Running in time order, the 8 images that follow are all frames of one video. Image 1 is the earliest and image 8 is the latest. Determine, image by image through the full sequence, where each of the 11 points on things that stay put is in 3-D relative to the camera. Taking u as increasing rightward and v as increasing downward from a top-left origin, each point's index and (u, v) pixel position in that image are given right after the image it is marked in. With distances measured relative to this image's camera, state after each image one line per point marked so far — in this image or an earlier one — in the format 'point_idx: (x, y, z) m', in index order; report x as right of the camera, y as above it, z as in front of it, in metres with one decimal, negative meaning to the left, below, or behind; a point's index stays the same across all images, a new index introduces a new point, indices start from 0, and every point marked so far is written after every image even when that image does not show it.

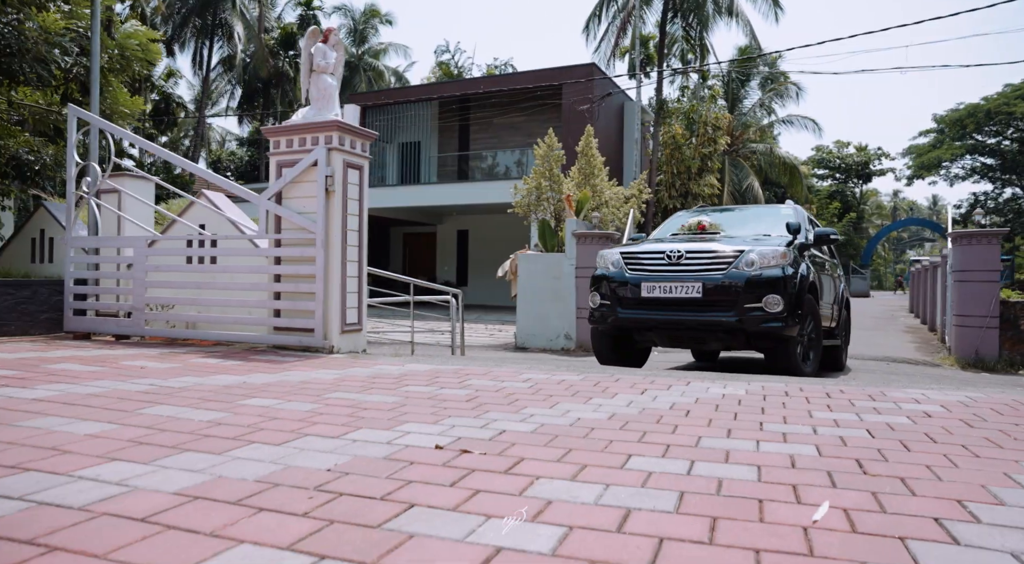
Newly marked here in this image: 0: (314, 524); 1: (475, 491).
0: (-0.6, -0.7, +2.2) m
1: (-0.1, -0.7, +2.5) m
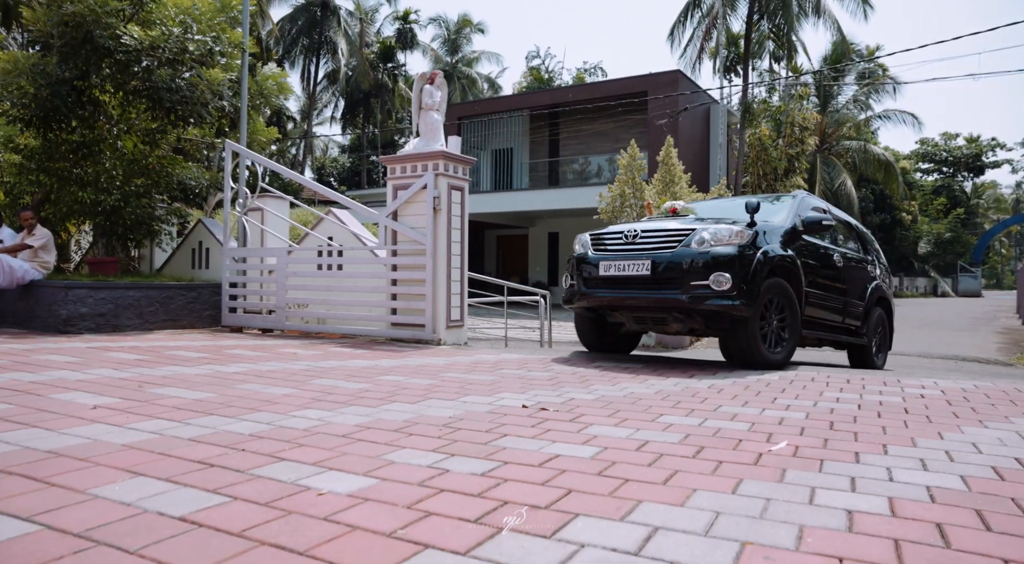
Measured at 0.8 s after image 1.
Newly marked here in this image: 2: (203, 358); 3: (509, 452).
0: (-0.3, -0.8, +3.6) m
1: (+0.2, -0.8, +3.8) m
2: (-3.2, -0.8, +7.2) m
3: (0.0, -0.8, +3.3) m
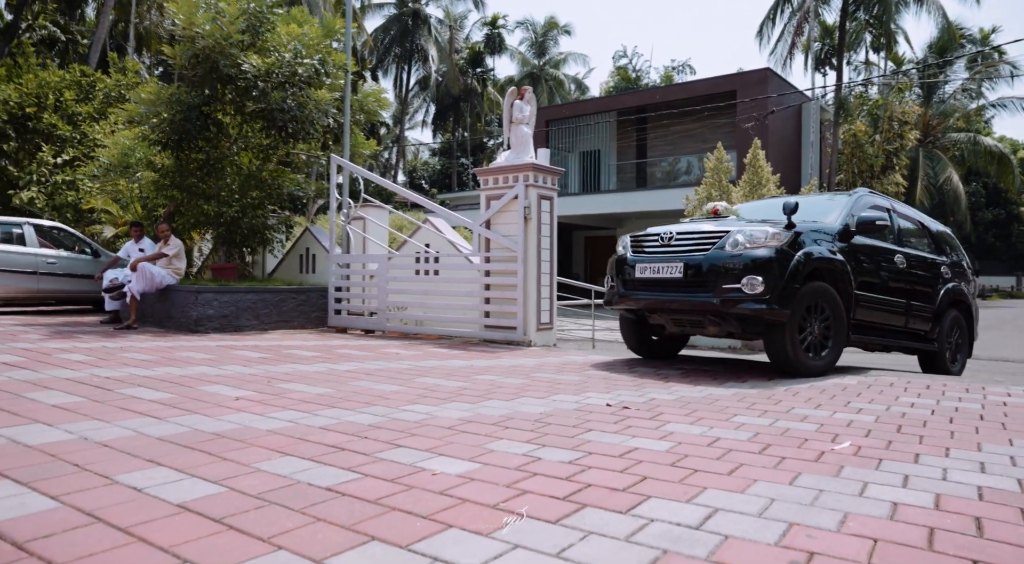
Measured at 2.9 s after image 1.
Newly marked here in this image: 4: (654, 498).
0: (+0.1, -0.9, +4.0) m
1: (+0.7, -0.9, +4.2) m
2: (-2.2, -0.8, +8.0) m
3: (+0.4, -0.9, +3.8) m
4: (+0.6, -0.9, +2.8) m
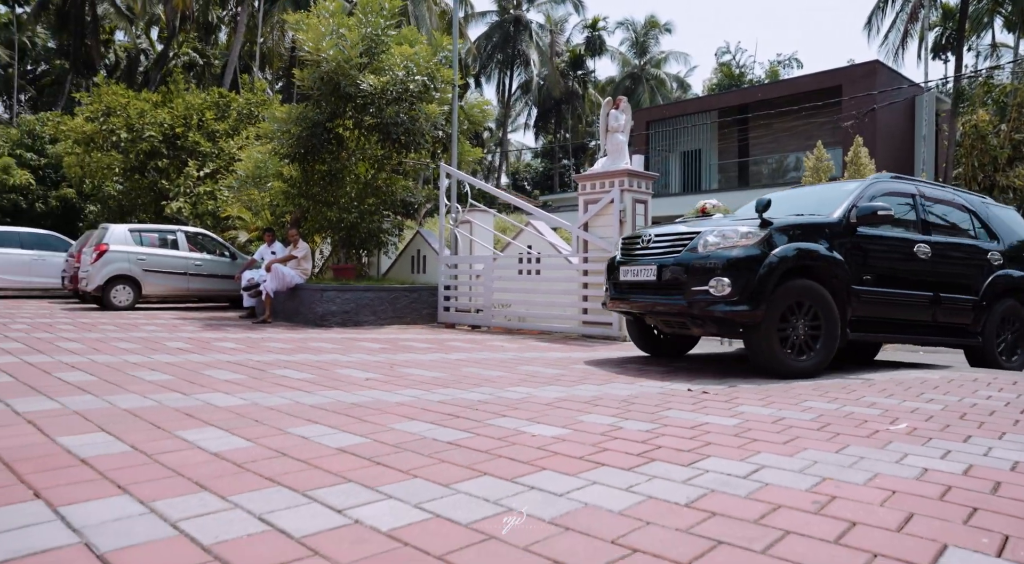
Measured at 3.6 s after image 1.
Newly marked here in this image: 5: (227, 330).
0: (+0.7, -0.8, +4.7) m
1: (+1.3, -0.8, +4.8) m
2: (-1.1, -0.8, +8.9) m
3: (+1.0, -0.8, +4.3) m
4: (+1.0, -0.8, +3.4) m
5: (-4.6, -0.8, +11.3) m
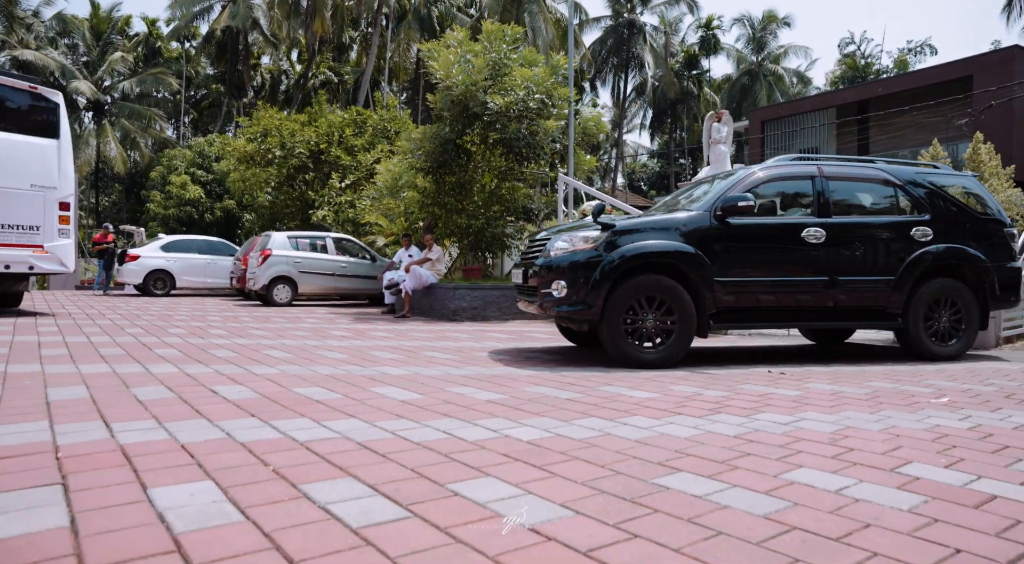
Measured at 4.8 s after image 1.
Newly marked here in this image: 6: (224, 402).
0: (+1.6, -0.8, +5.7) m
1: (+2.2, -0.8, +5.7) m
2: (+0.5, -0.8, +10.2) m
3: (+1.8, -0.8, +5.4) m
4: (+1.6, -0.8, +4.4) m
5: (-2.6, -0.8, +13.1) m
6: (-1.9, -0.8, +4.6) m
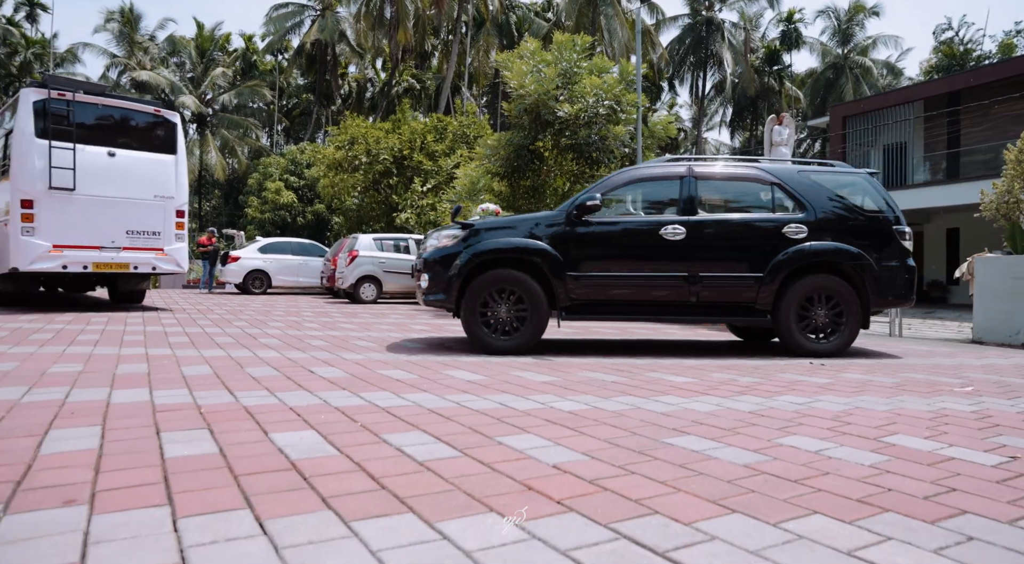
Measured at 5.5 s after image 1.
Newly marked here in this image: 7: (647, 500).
0: (+2.1, -0.8, +6.2) m
1: (+2.7, -0.8, +6.2) m
2: (+1.5, -0.8, +10.8) m
3: (+2.2, -0.8, +5.9) m
4: (+1.9, -0.8, +4.9) m
5: (-1.2, -0.7, +14.0) m
6: (-1.5, -0.8, +5.5) m
7: (+0.5, -0.8, +2.6) m
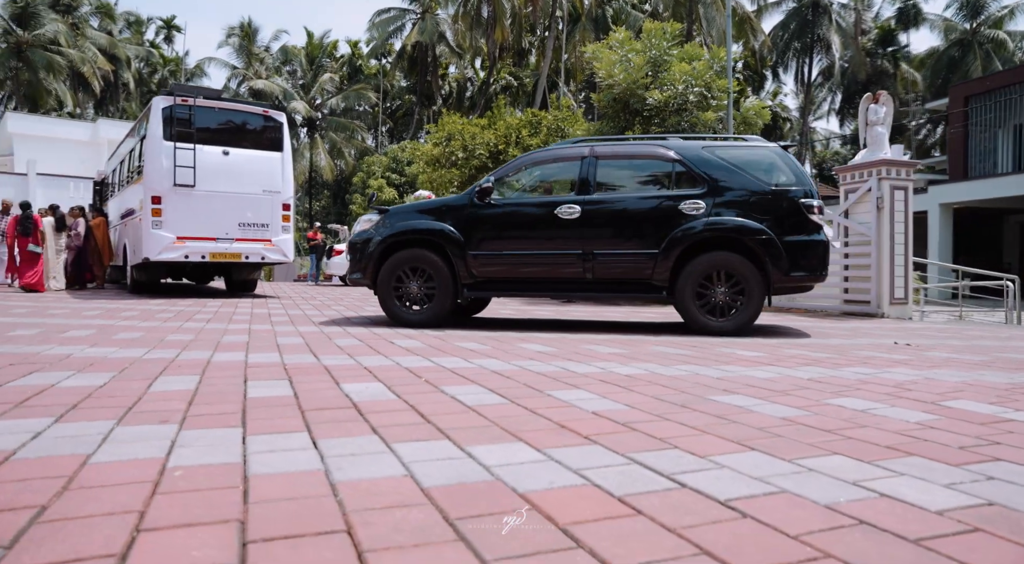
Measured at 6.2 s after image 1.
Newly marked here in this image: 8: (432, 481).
0: (+2.7, -0.6, +6.1) m
1: (+3.3, -0.6, +5.9) m
2: (+2.8, -0.6, +10.7) m
3: (+2.8, -0.6, +5.7) m
4: (+2.4, -0.6, +4.8) m
5: (+0.6, -0.5, +14.3) m
6: (-0.9, -0.6, +5.9) m
7: (+0.6, -0.6, +2.7) m
8: (-0.2, -0.6, +2.1) m
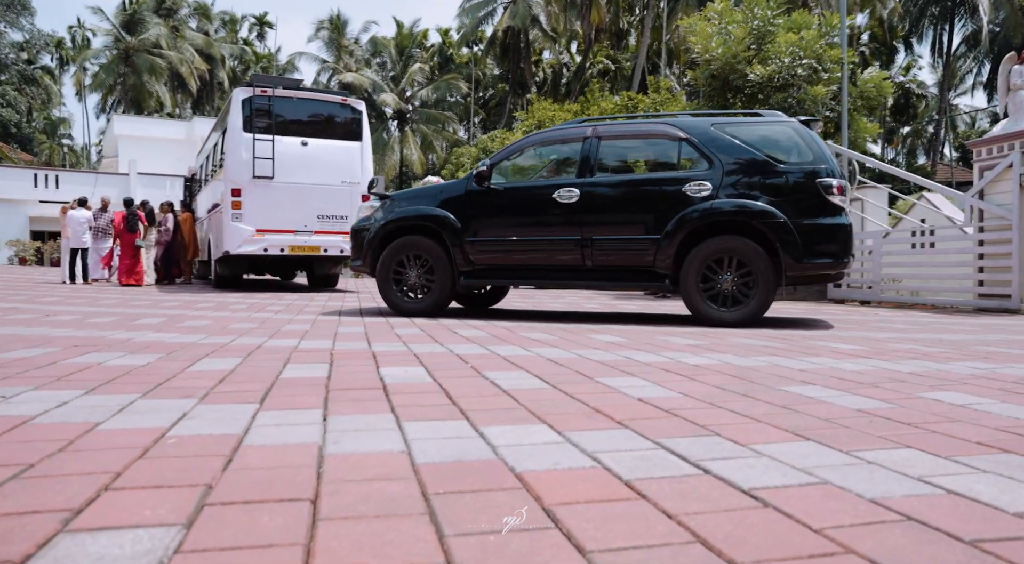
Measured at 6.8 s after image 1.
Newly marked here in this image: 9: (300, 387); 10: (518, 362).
0: (+3.2, -0.5, +5.5) m
1: (+3.7, -0.5, +5.3) m
2: (+3.9, -0.5, +10.1) m
3: (+3.2, -0.5, +5.1) m
4: (+2.7, -0.5, +4.3) m
5: (+2.1, -0.4, +13.9) m
6: (-0.4, -0.5, +5.8) m
7: (+0.7, -0.5, +2.4) m
8: (-0.2, -0.5, +1.9) m
9: (-0.9, -0.5, +3.1) m
10: (0.0, -0.5, +4.1) m
